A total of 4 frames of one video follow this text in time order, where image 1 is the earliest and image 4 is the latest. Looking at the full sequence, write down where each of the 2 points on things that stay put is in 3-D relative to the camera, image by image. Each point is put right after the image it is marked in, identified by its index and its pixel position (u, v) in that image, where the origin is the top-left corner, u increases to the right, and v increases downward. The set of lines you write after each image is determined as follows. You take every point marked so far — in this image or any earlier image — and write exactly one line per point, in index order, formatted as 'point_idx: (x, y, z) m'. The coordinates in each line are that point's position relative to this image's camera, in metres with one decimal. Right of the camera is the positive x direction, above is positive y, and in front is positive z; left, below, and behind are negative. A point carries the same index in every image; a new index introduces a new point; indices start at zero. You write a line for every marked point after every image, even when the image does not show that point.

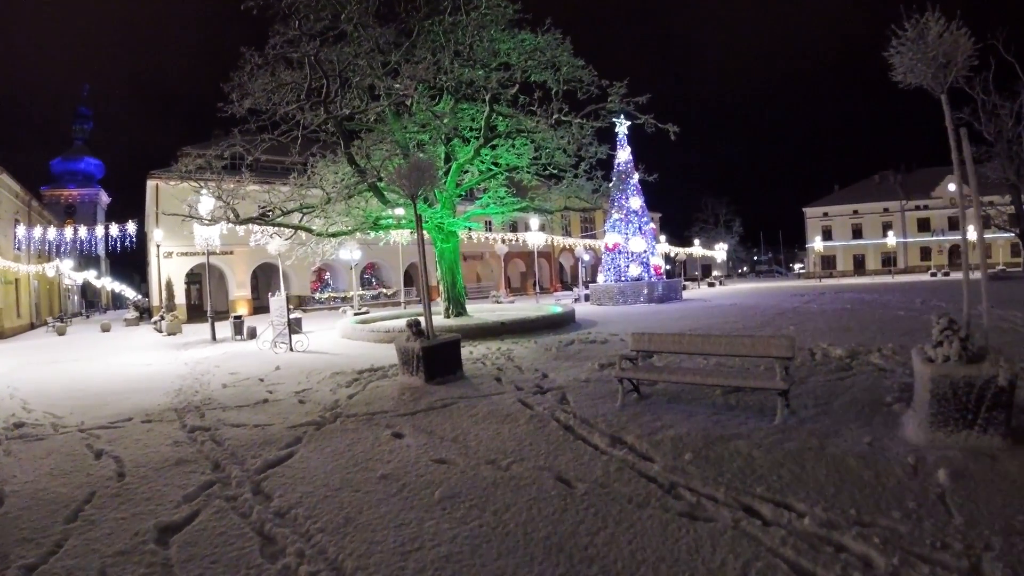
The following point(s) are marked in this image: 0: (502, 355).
0: (-0.1, -1.1, +10.0) m
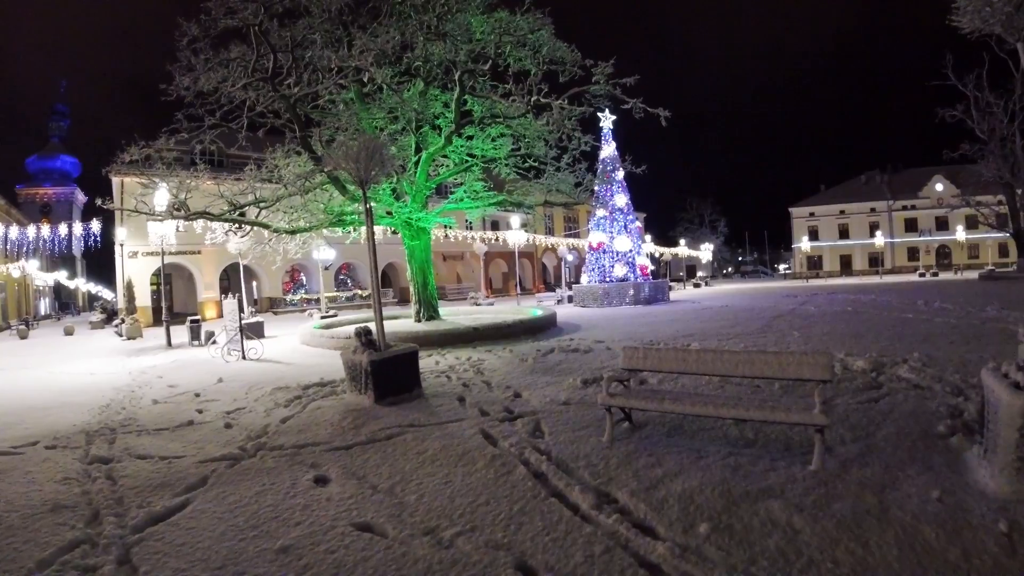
0: (-0.6, -1.1, +8.6) m
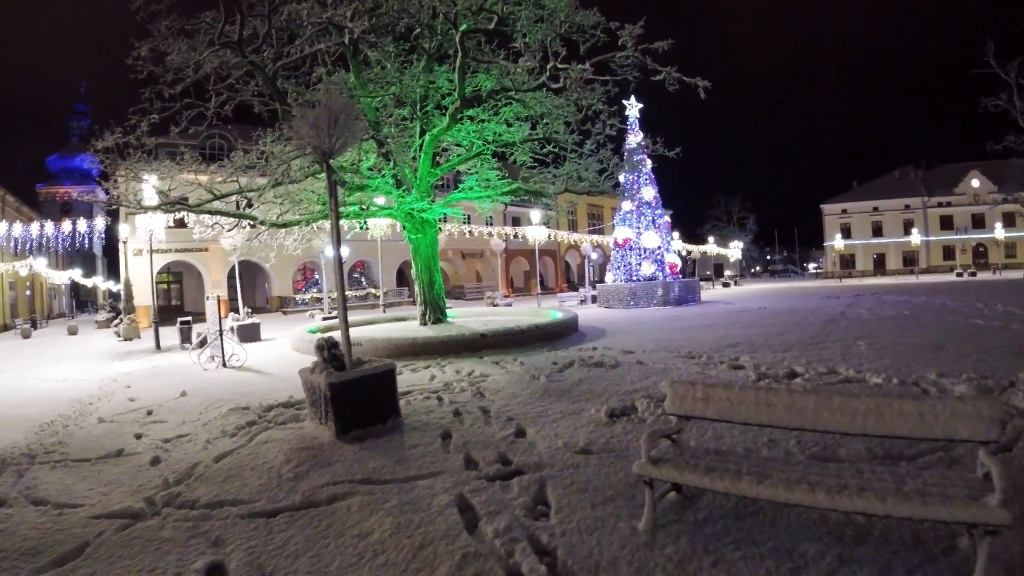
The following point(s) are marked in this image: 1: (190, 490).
0: (-0.5, -1.1, +7.0) m
1: (-2.5, -1.6, +4.8) m
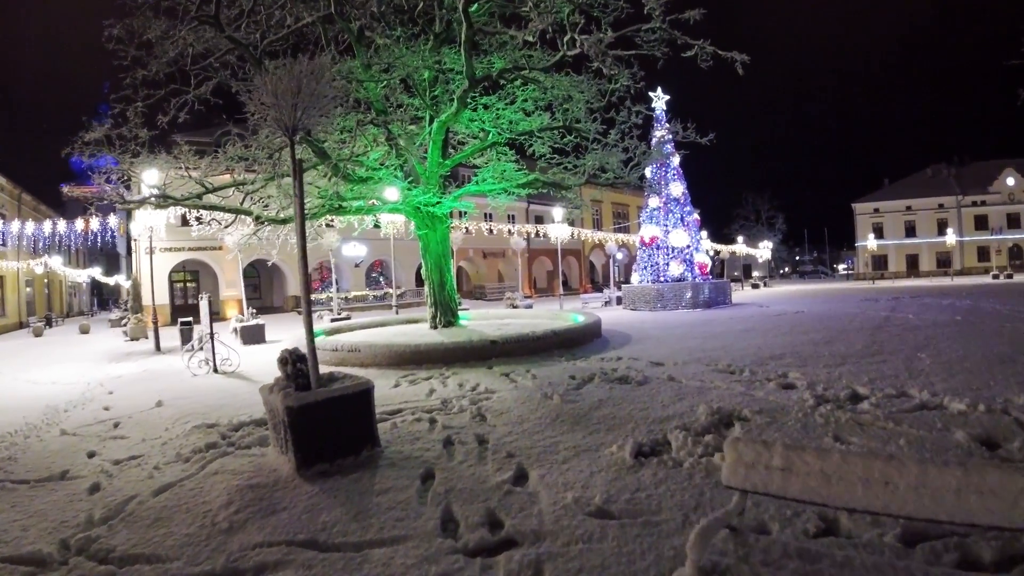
0: (-0.4, -1.1, +5.9) m
1: (-2.5, -1.6, +3.9) m
